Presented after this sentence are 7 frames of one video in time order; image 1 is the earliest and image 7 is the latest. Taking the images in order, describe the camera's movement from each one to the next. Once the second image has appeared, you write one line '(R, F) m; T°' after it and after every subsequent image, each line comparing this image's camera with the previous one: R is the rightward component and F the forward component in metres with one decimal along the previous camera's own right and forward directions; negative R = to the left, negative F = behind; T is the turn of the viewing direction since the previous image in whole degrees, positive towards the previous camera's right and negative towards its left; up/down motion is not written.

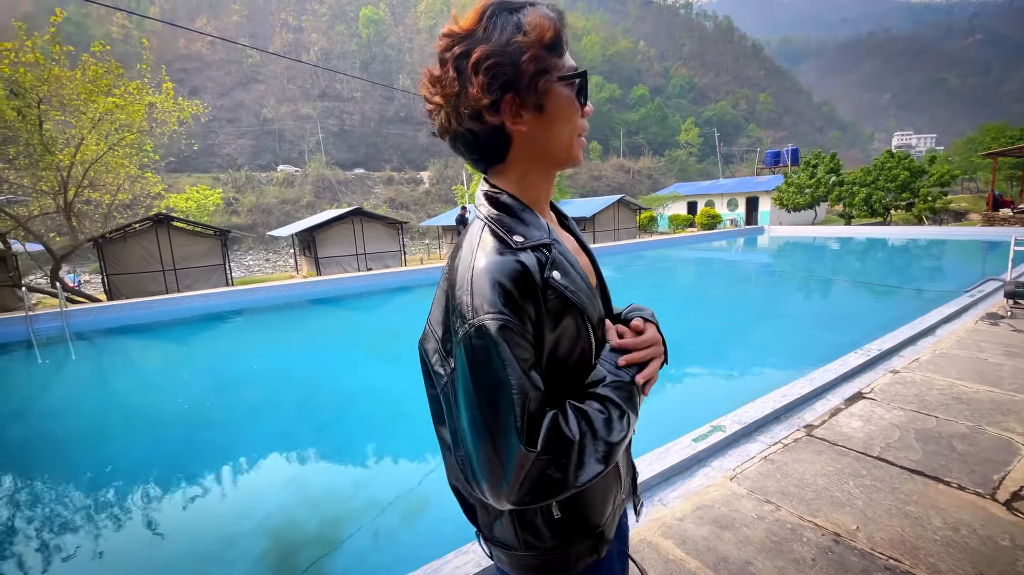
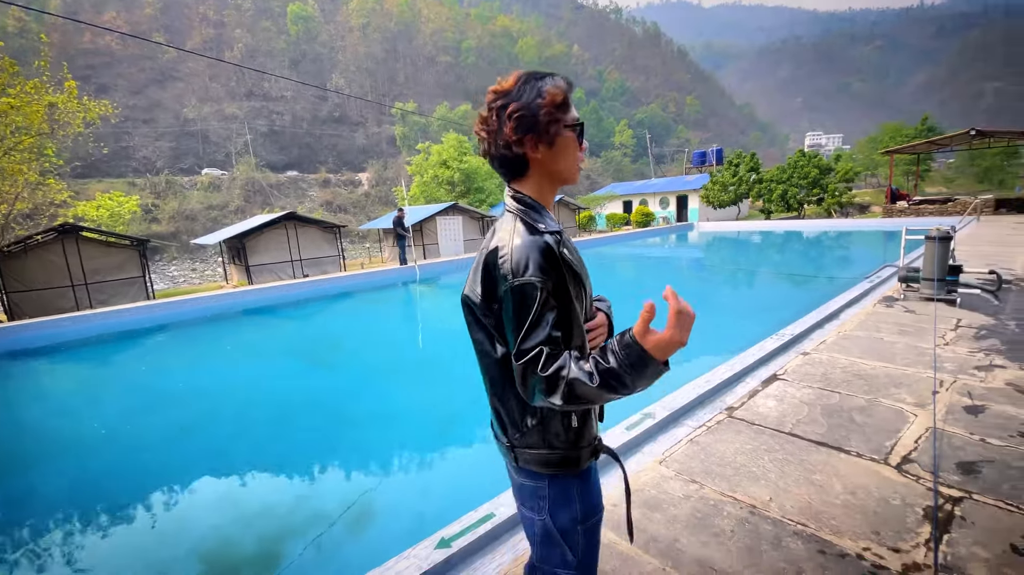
(0.0, 0.0) m; +6°
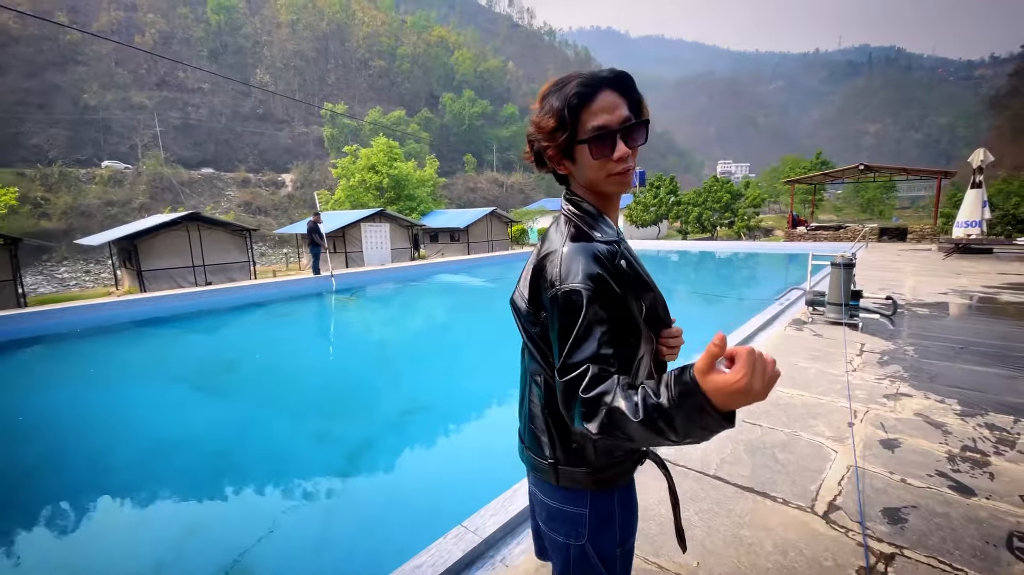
(+0.1, +0.3) m; +8°
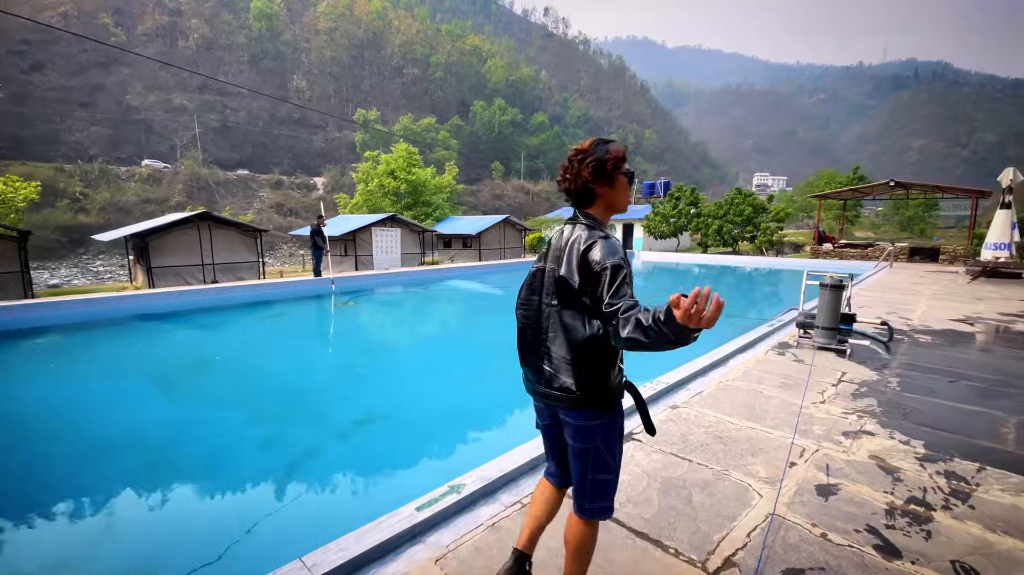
(+0.5, +0.2) m; -3°
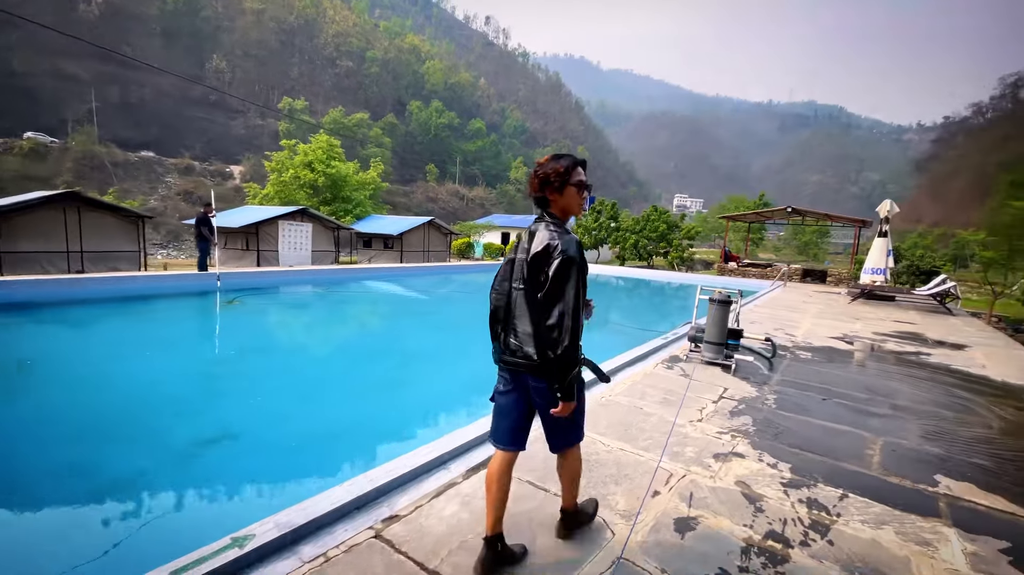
(+0.4, +0.3) m; +8°
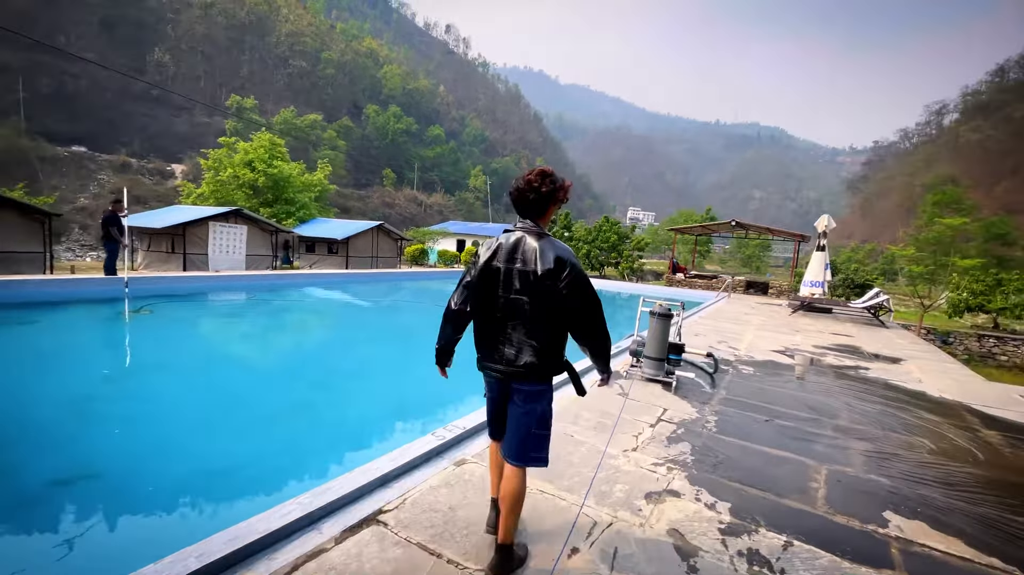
(+0.2, +0.4) m; +5°
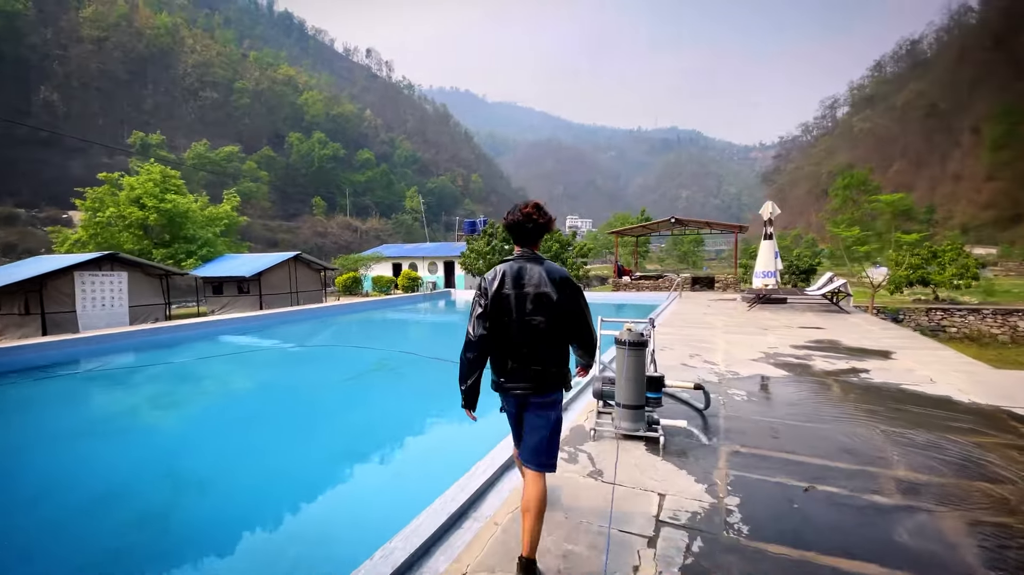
(+0.2, +1.2) m; +6°
